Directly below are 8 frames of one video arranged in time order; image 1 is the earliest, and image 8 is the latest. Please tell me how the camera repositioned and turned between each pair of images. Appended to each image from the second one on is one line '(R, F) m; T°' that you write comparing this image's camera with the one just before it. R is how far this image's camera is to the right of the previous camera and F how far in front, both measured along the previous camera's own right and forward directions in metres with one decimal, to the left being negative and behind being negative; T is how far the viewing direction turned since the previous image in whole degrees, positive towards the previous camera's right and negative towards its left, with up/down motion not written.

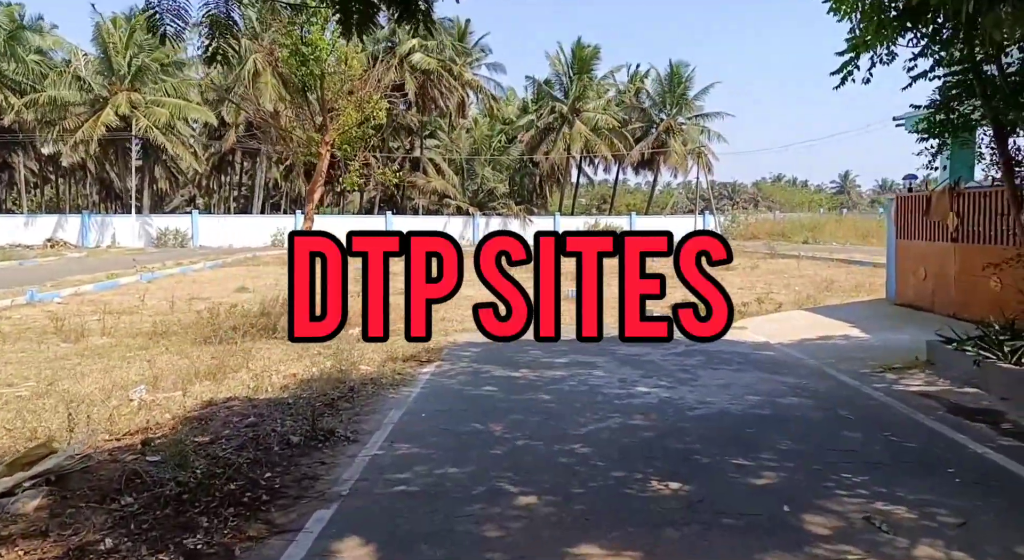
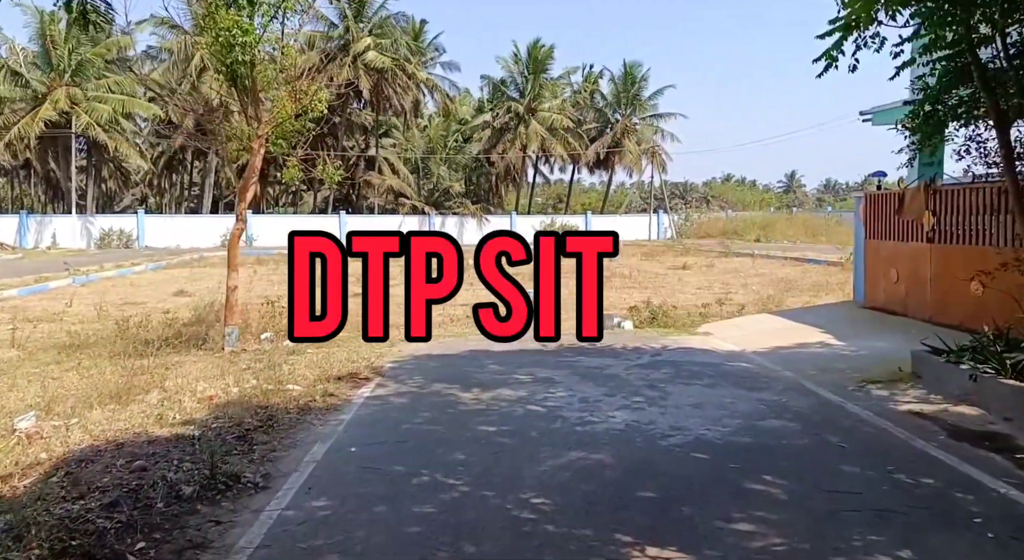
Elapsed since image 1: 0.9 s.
(+0.1, +0.8) m; +3°
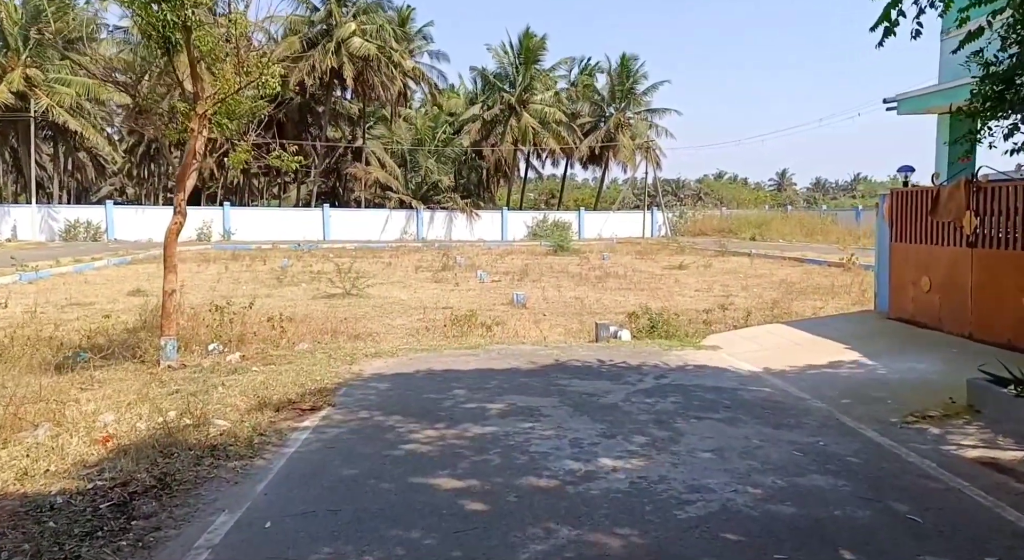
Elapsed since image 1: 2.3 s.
(+0.1, +1.2) m; +1°
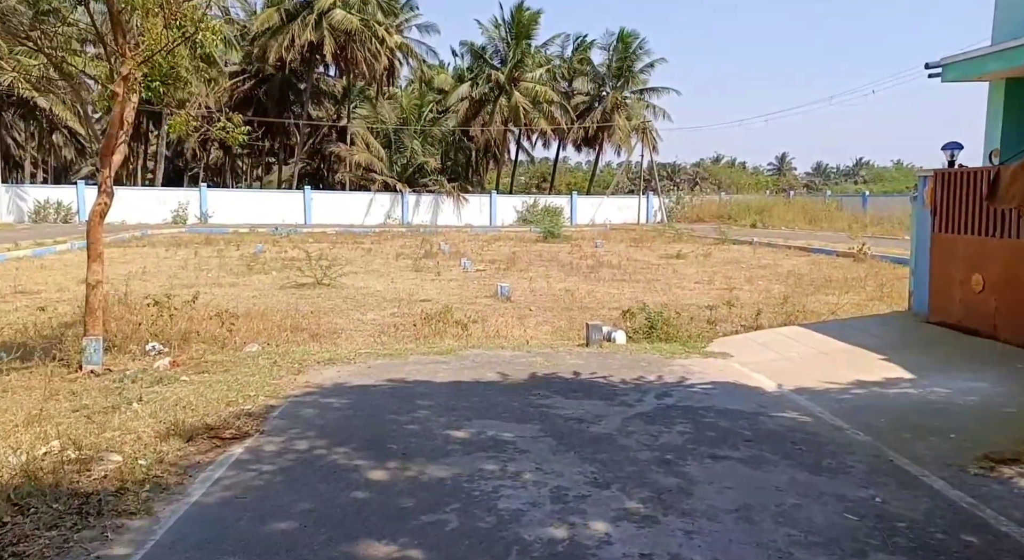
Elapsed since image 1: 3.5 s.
(+0.1, +1.1) m; +1°
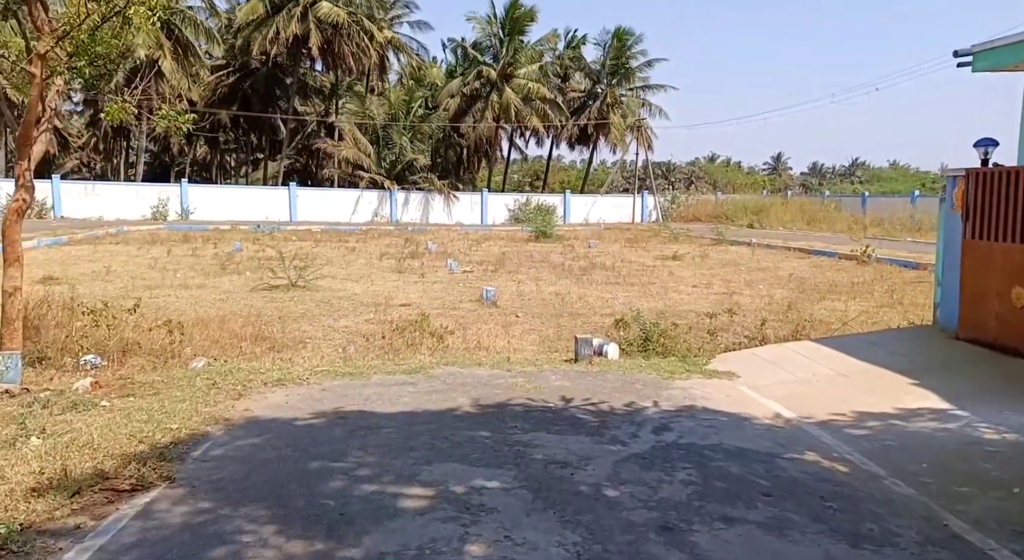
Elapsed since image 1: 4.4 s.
(+0.1, +0.9) m; 0°
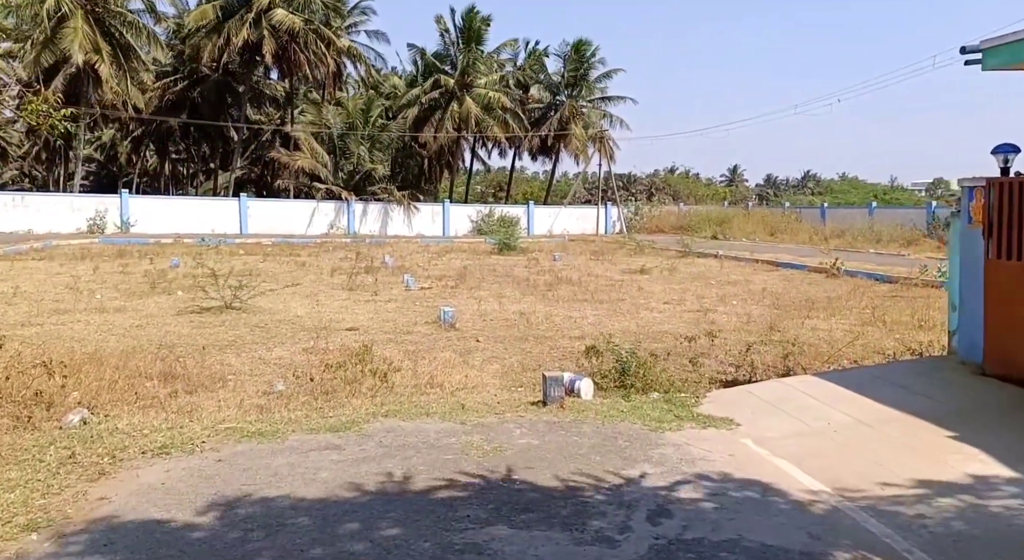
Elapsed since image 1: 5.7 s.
(+0.1, +1.2) m; +3°
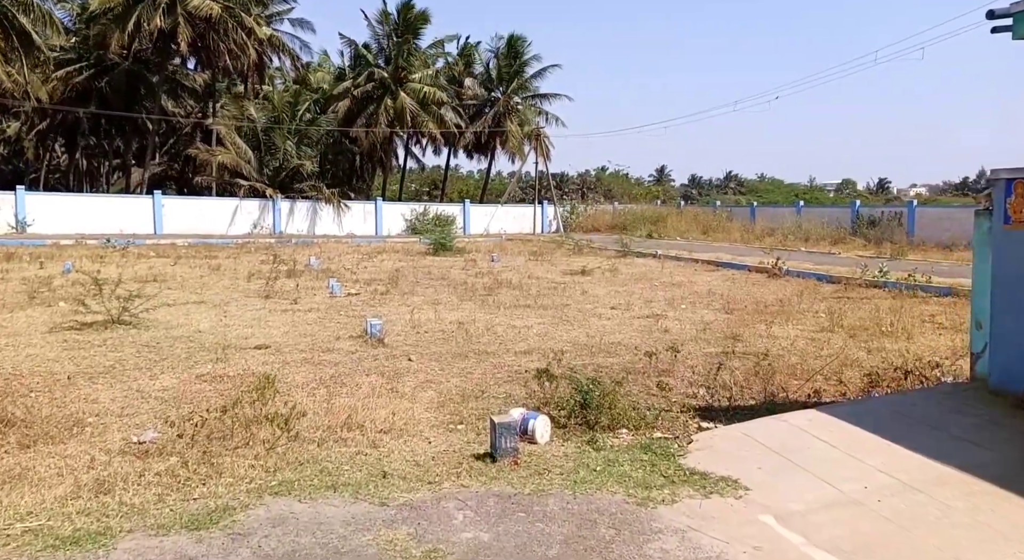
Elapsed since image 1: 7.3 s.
(0.0, +1.4) m; +4°
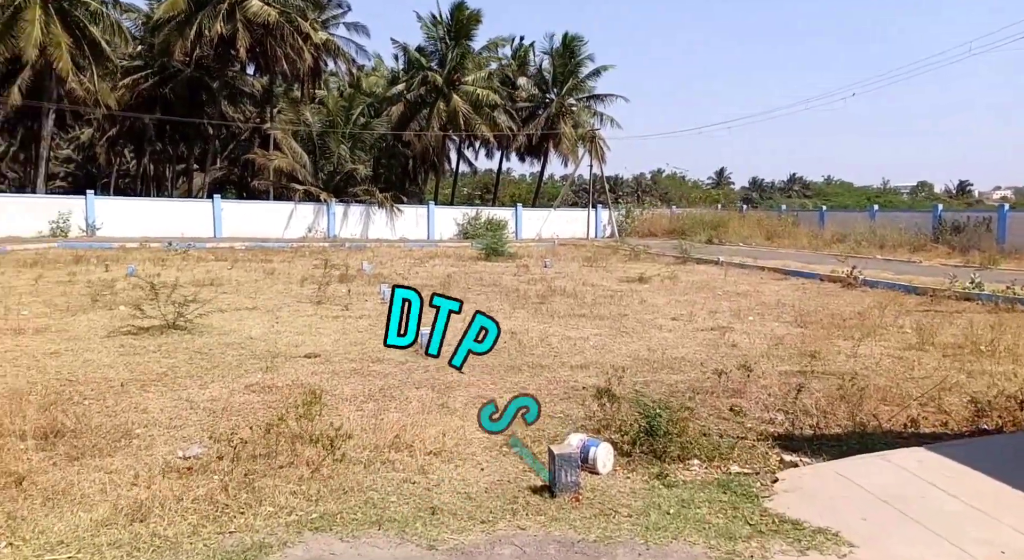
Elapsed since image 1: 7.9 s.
(-0.1, +0.4) m; -4°
